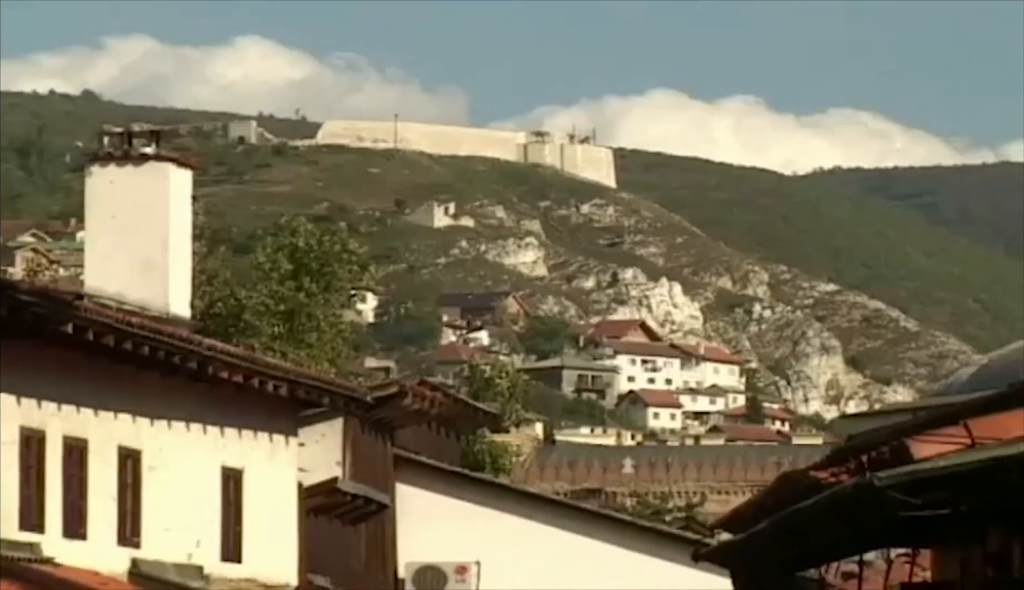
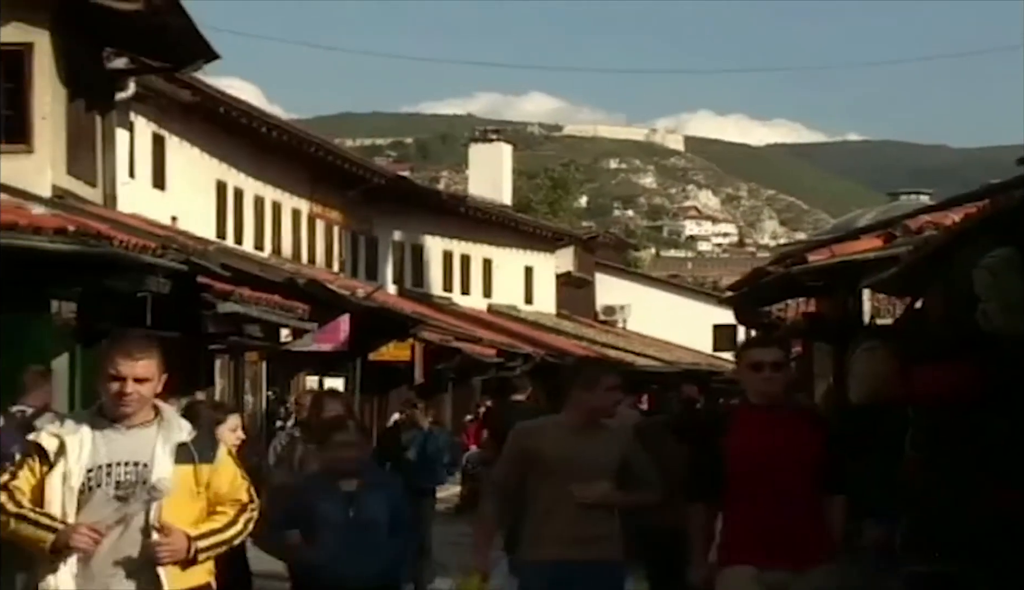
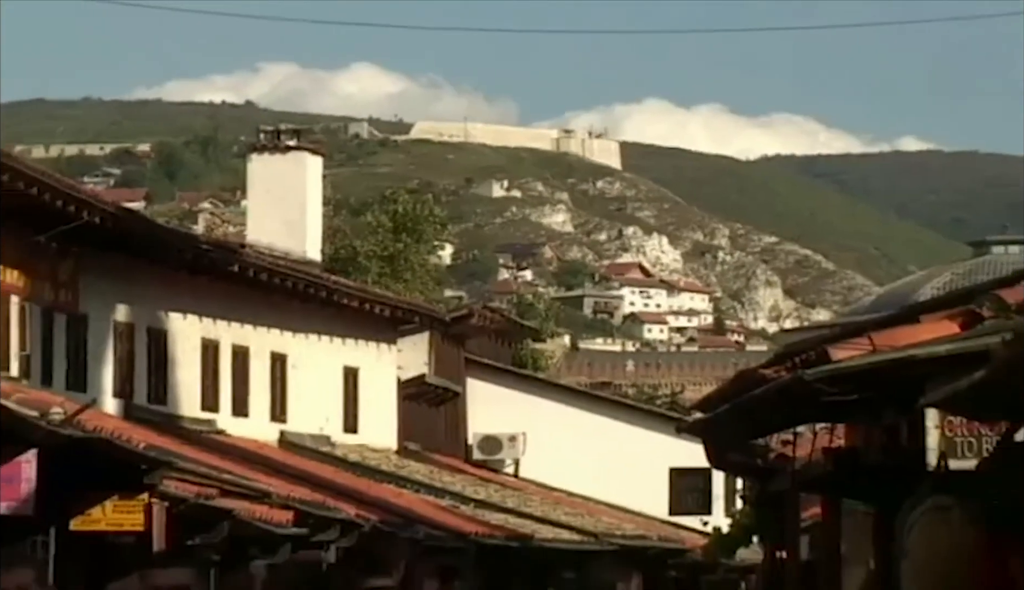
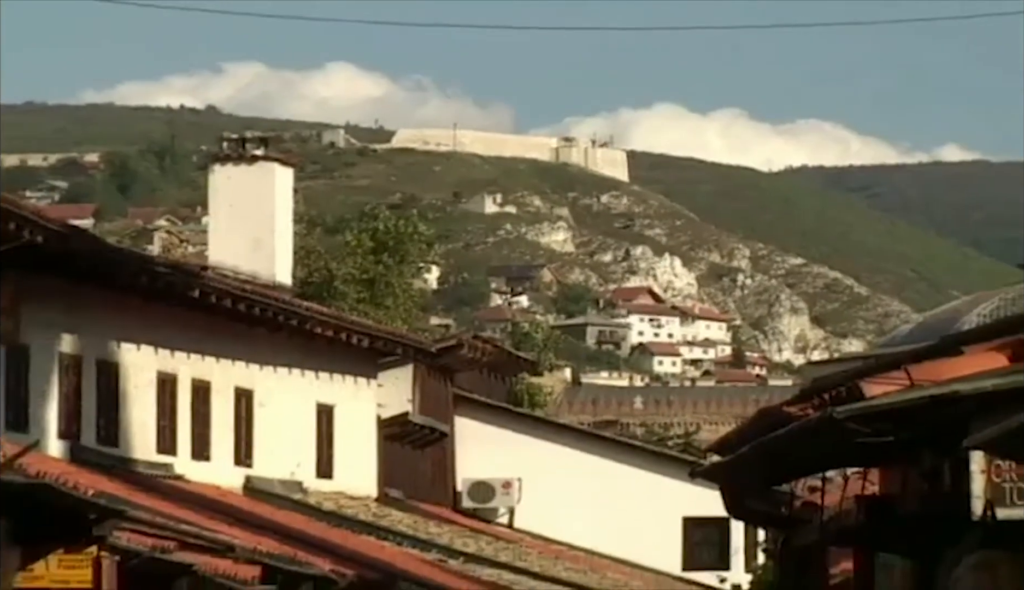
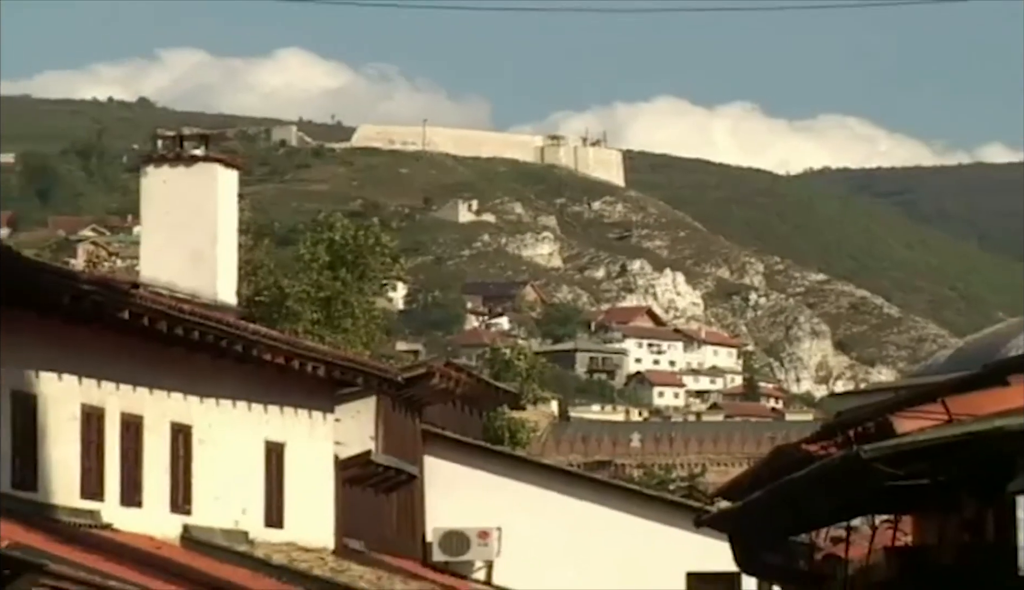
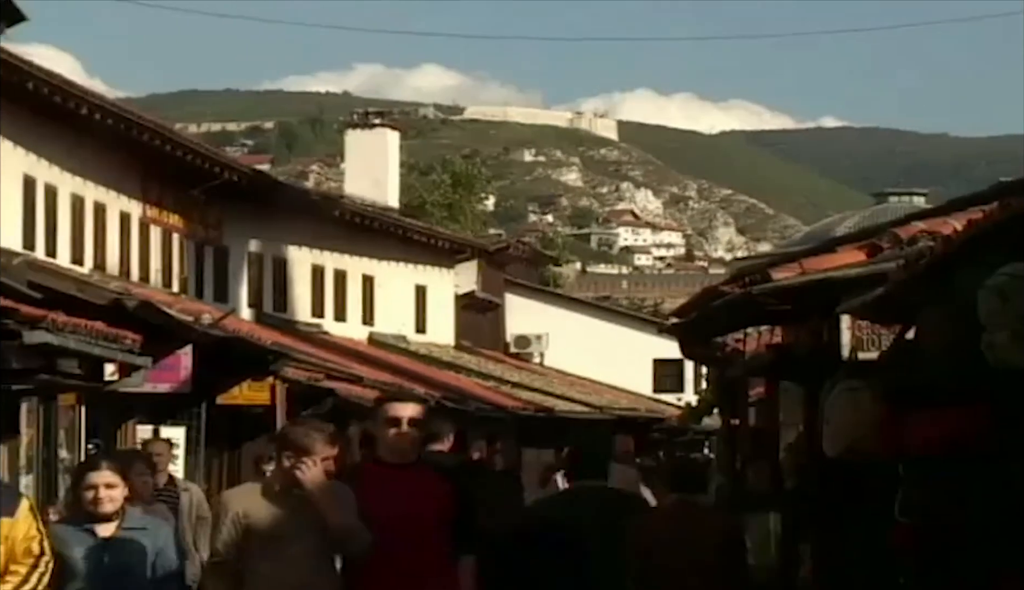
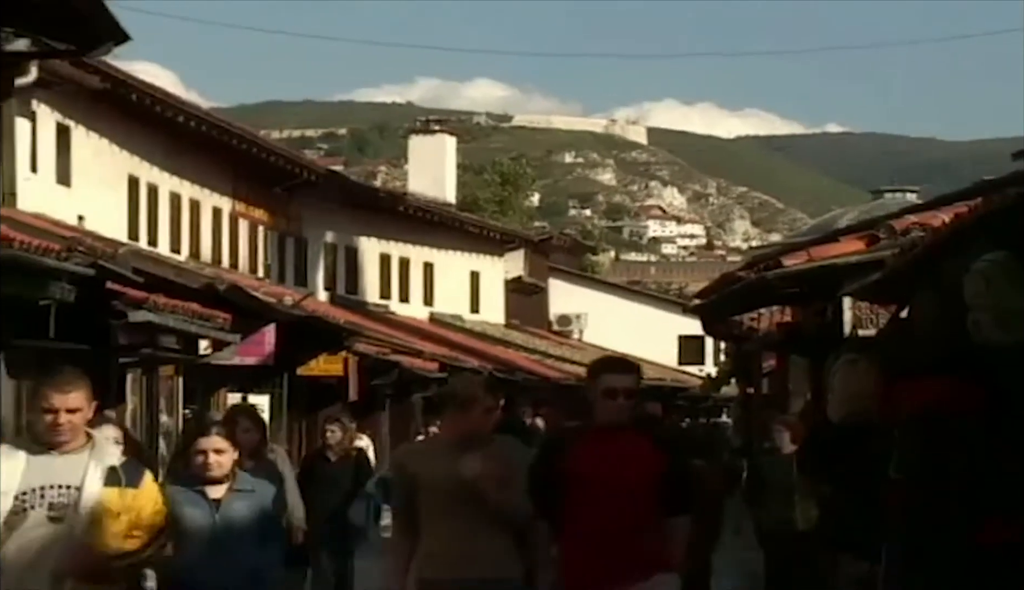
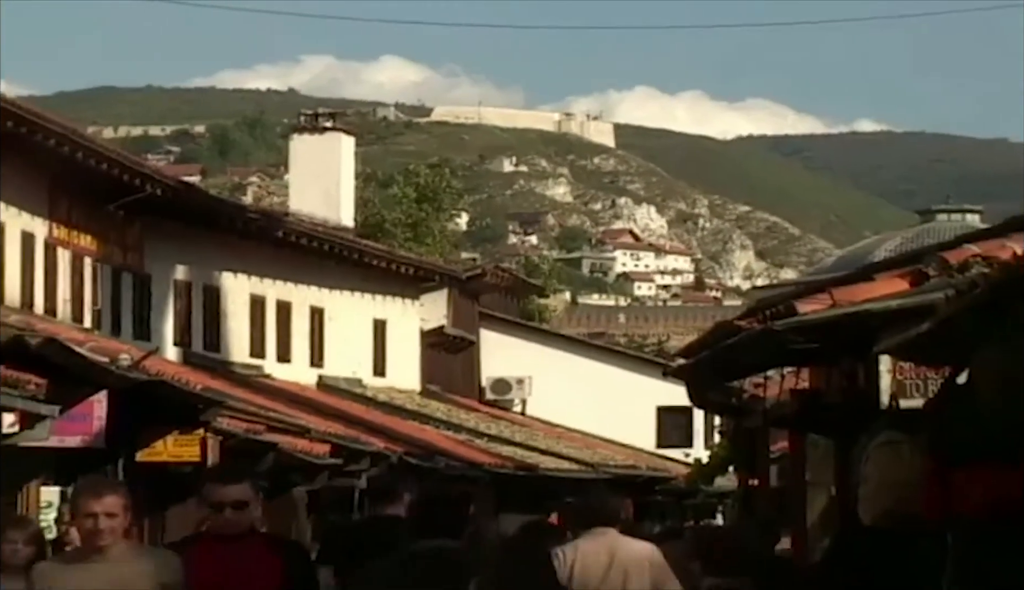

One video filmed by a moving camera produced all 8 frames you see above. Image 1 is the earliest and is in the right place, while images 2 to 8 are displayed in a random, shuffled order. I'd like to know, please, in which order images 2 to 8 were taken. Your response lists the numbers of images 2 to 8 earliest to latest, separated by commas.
5, 4, 3, 8, 6, 7, 2
